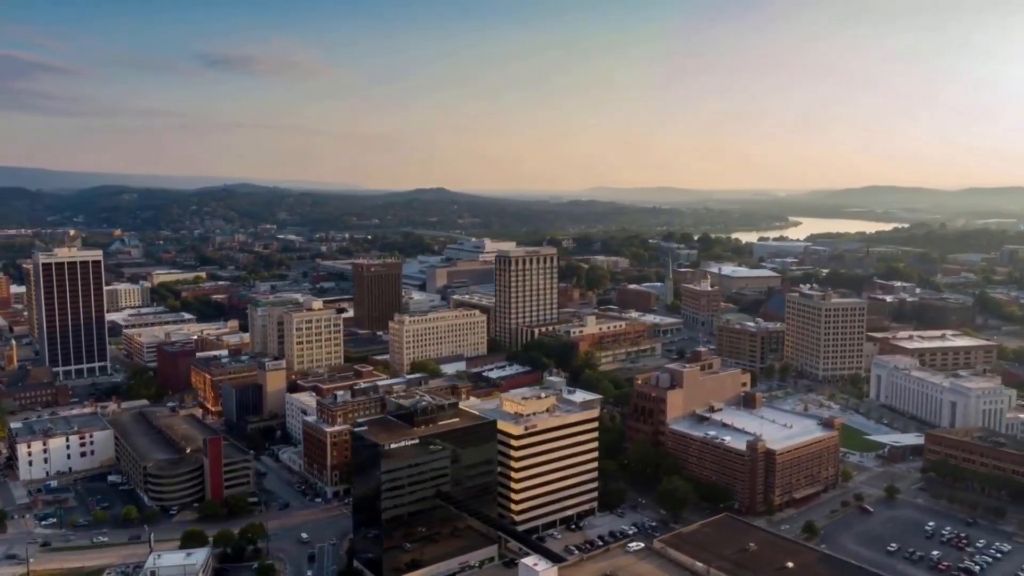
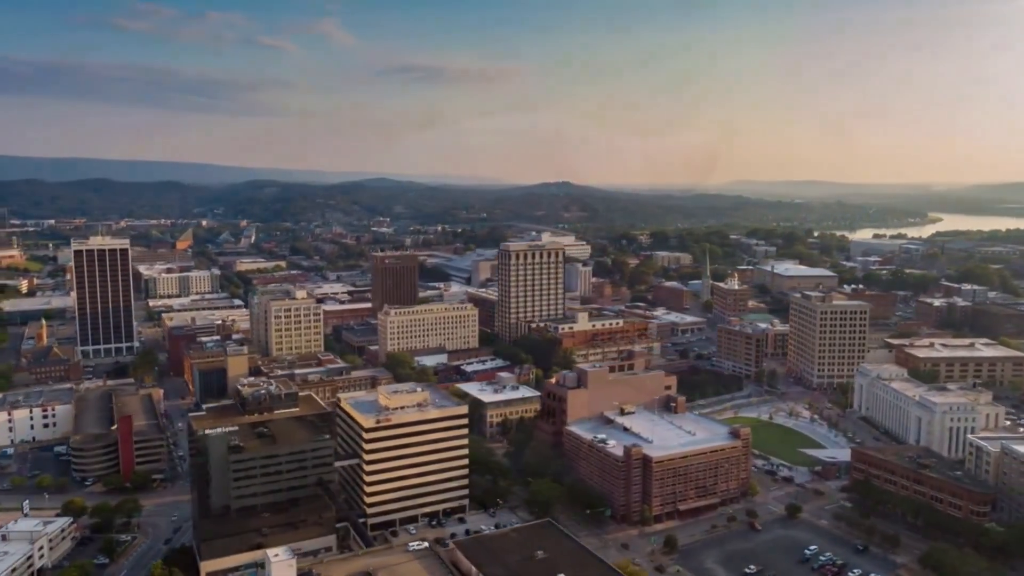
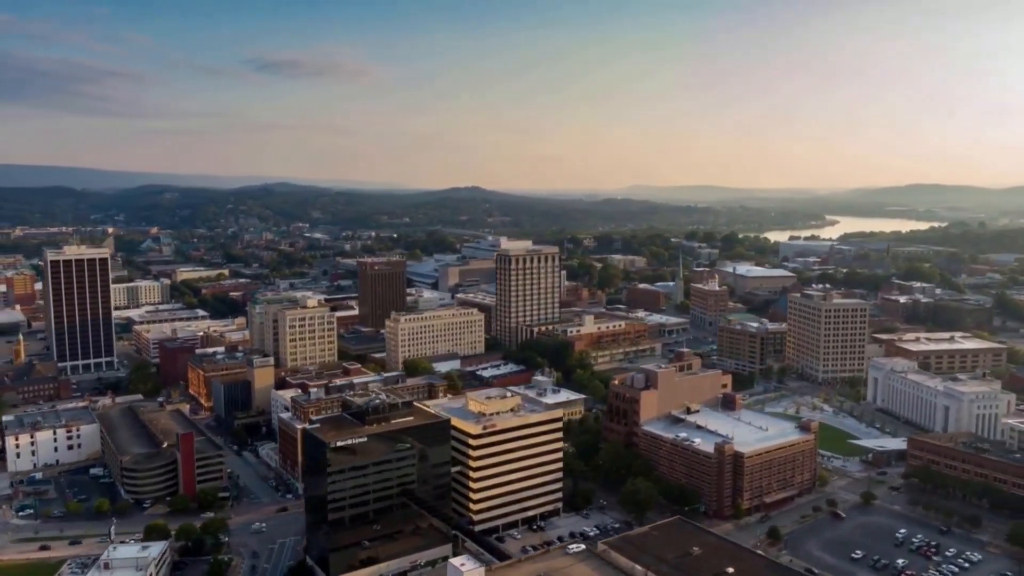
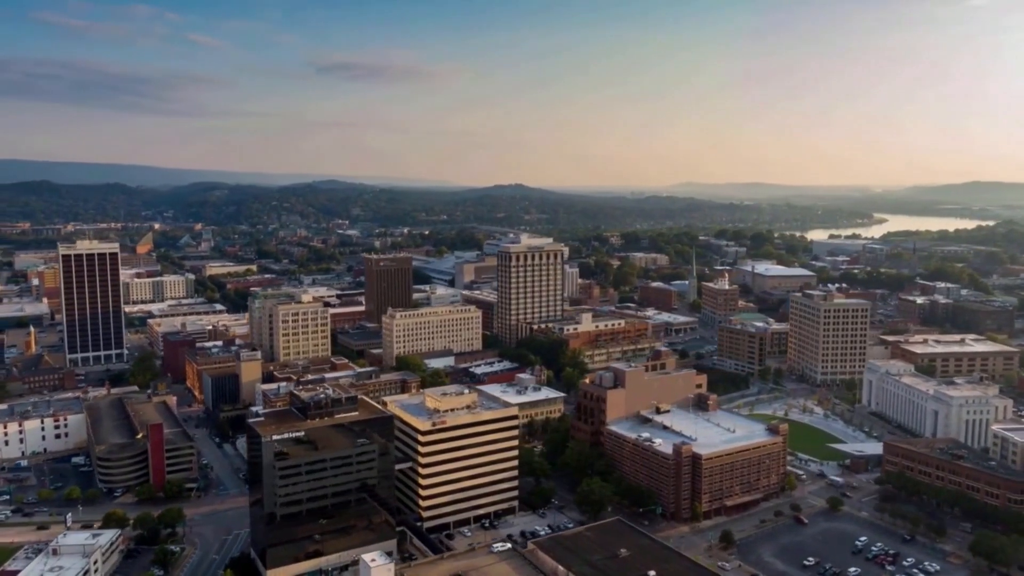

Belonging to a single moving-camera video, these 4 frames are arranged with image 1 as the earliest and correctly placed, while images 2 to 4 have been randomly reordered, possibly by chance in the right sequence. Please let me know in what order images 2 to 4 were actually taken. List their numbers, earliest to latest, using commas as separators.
3, 4, 2
